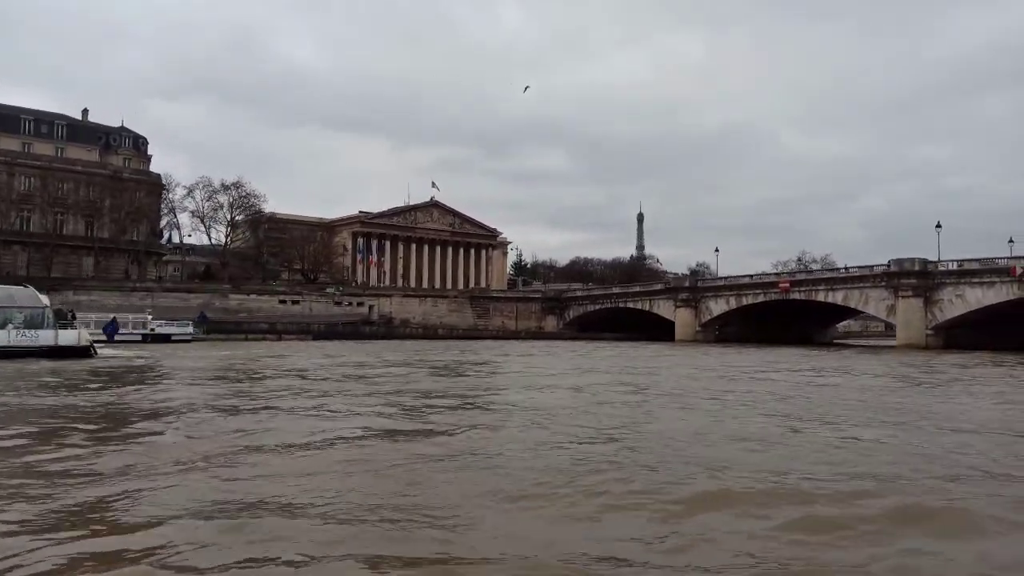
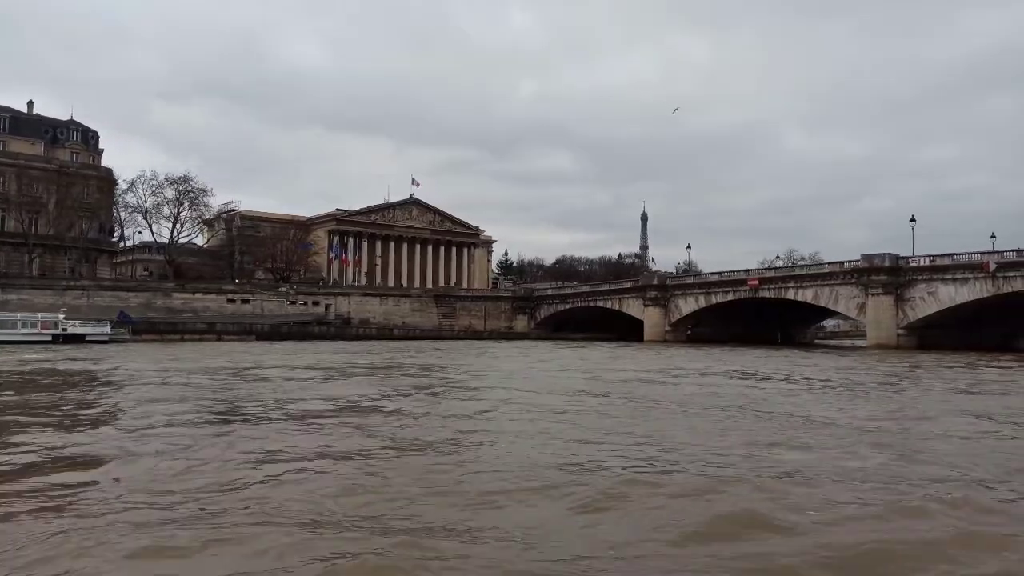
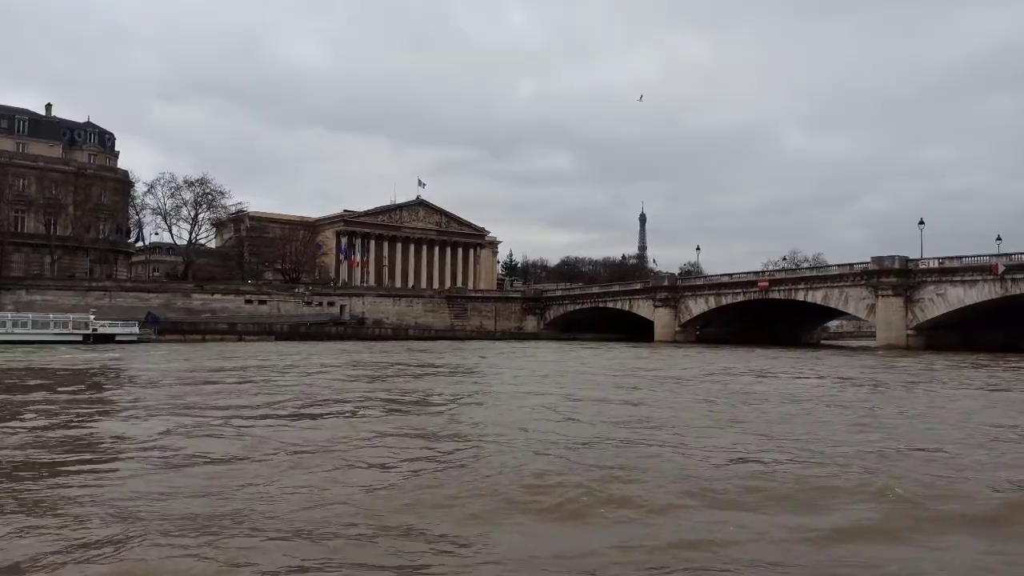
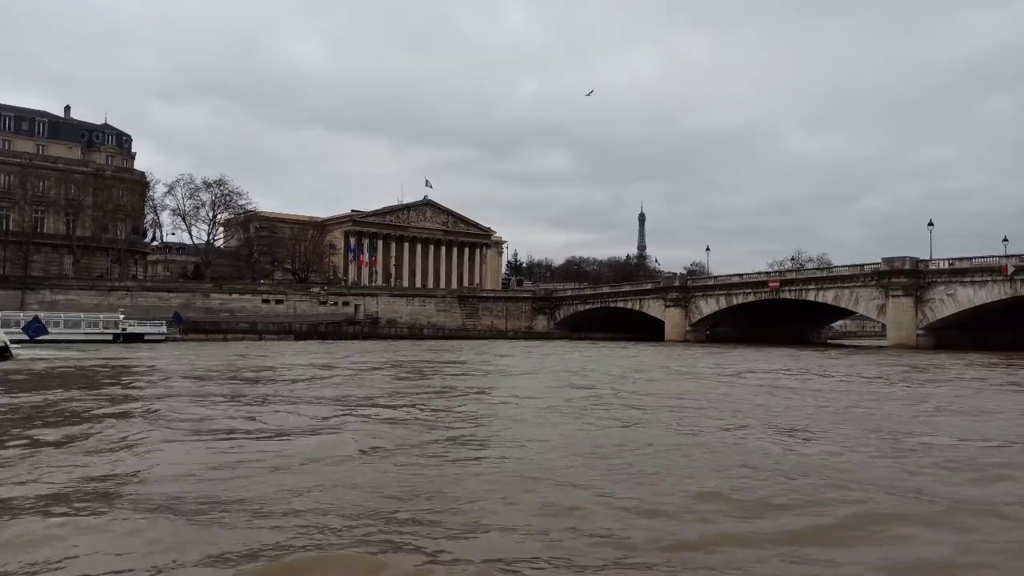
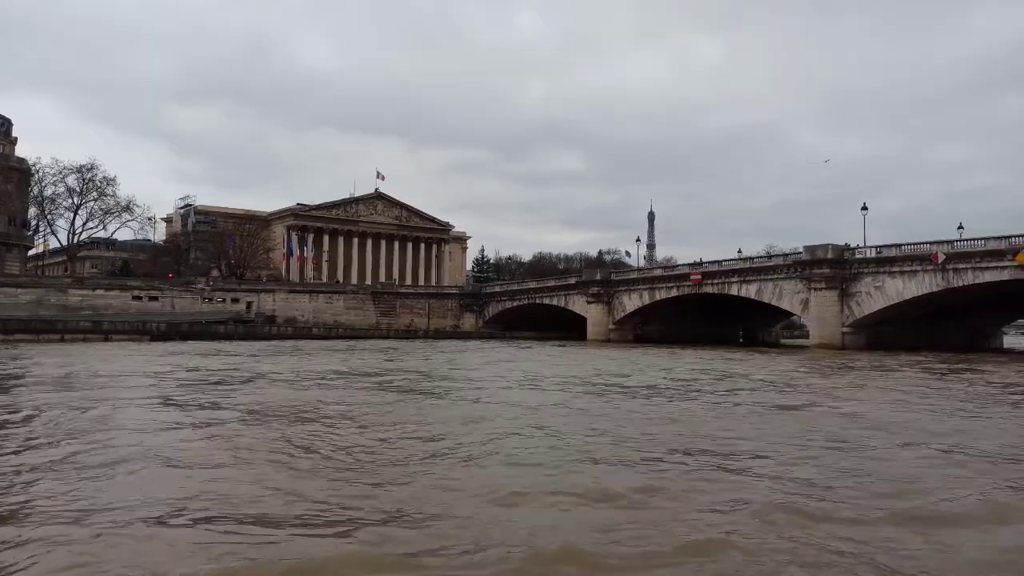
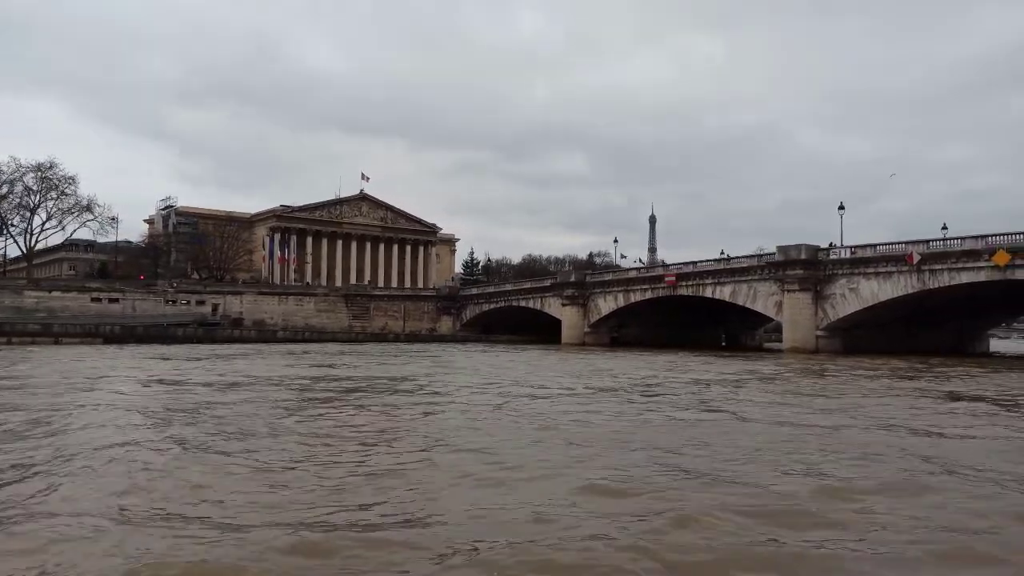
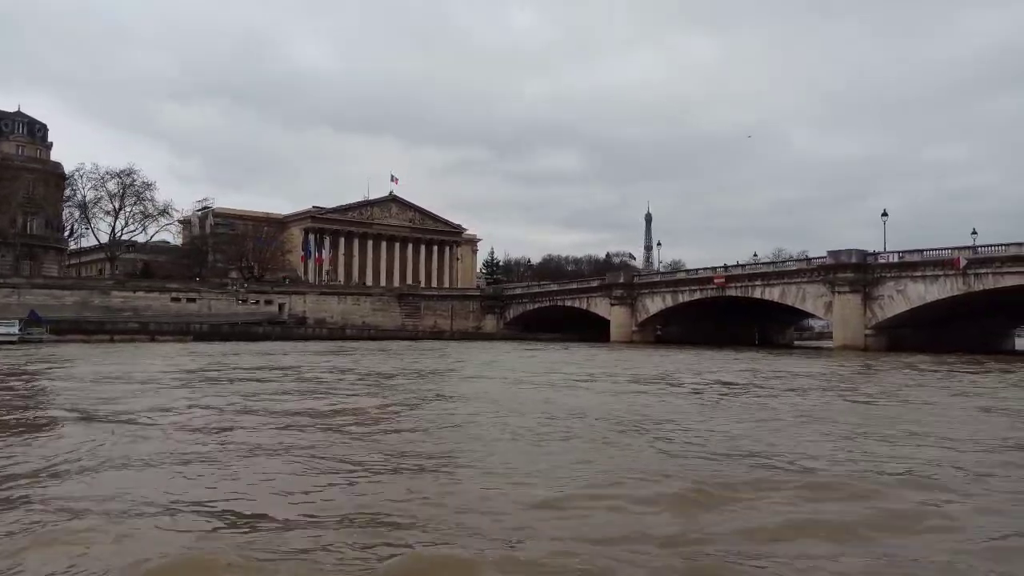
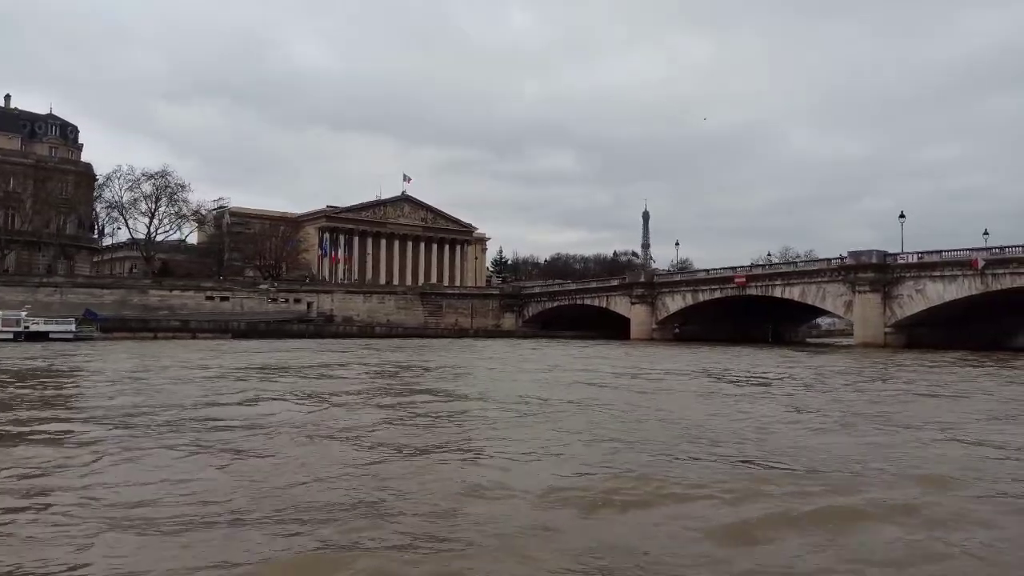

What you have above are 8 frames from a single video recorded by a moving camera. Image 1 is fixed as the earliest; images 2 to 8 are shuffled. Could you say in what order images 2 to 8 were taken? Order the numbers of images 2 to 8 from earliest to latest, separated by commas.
4, 3, 2, 8, 7, 5, 6
